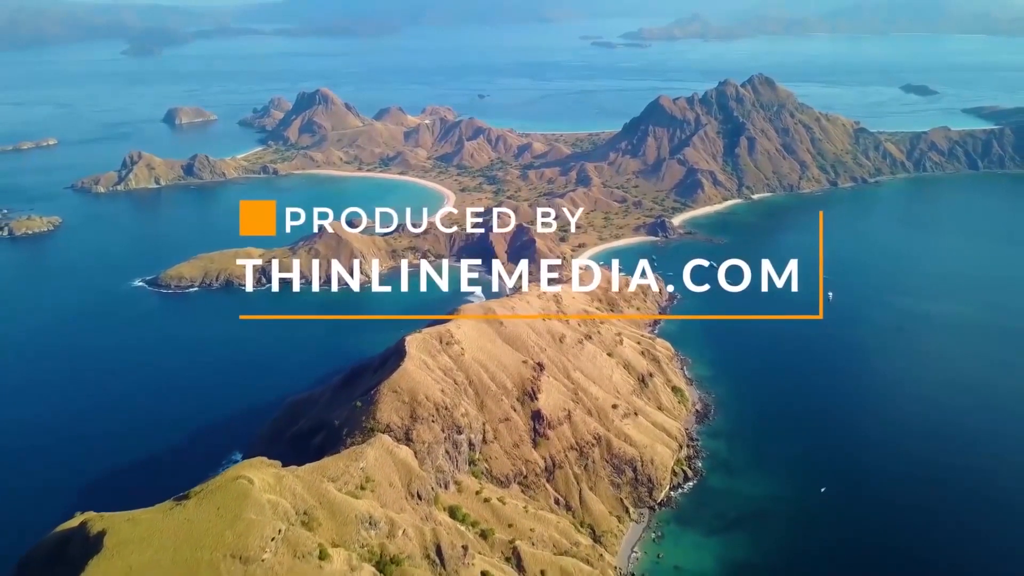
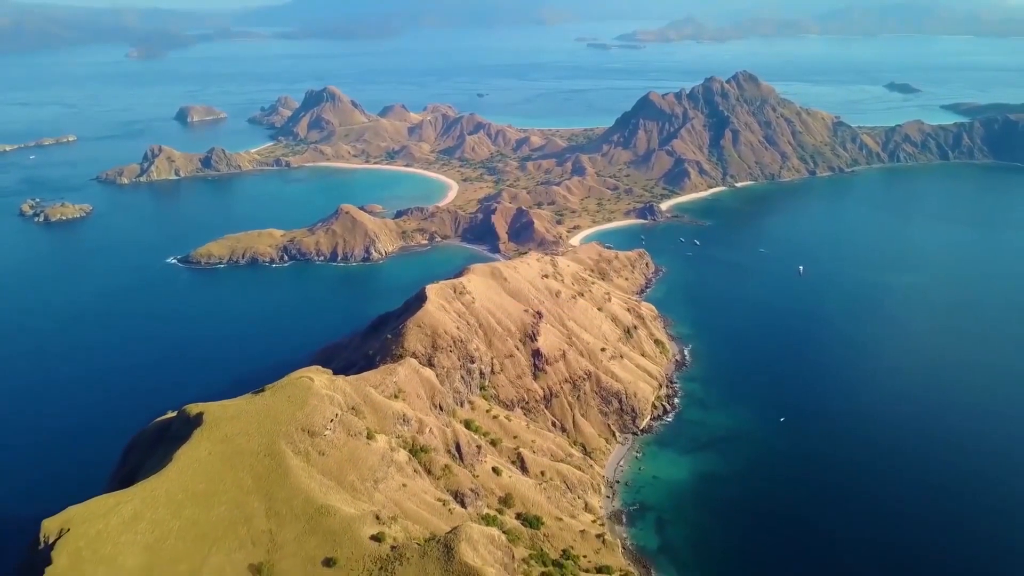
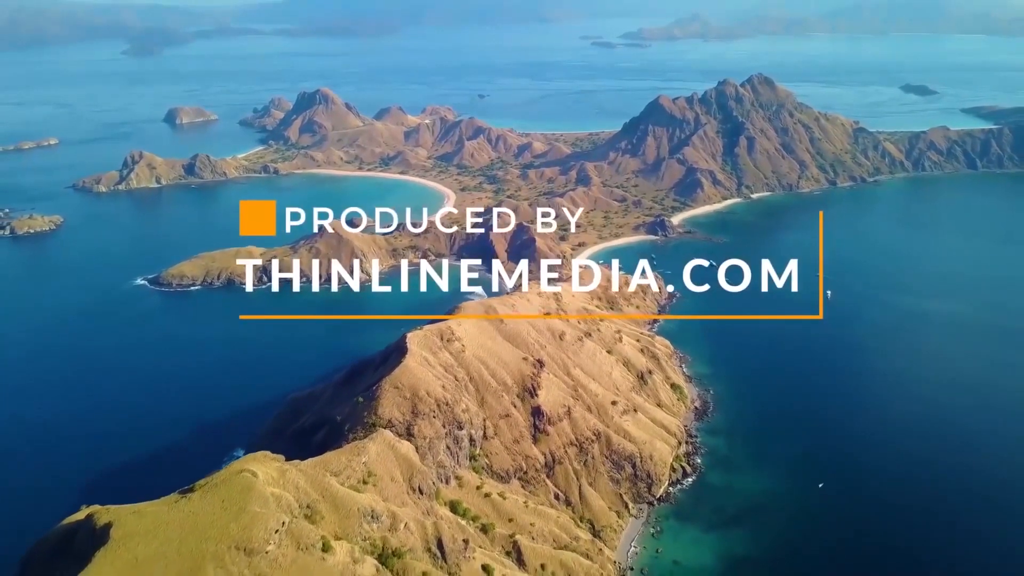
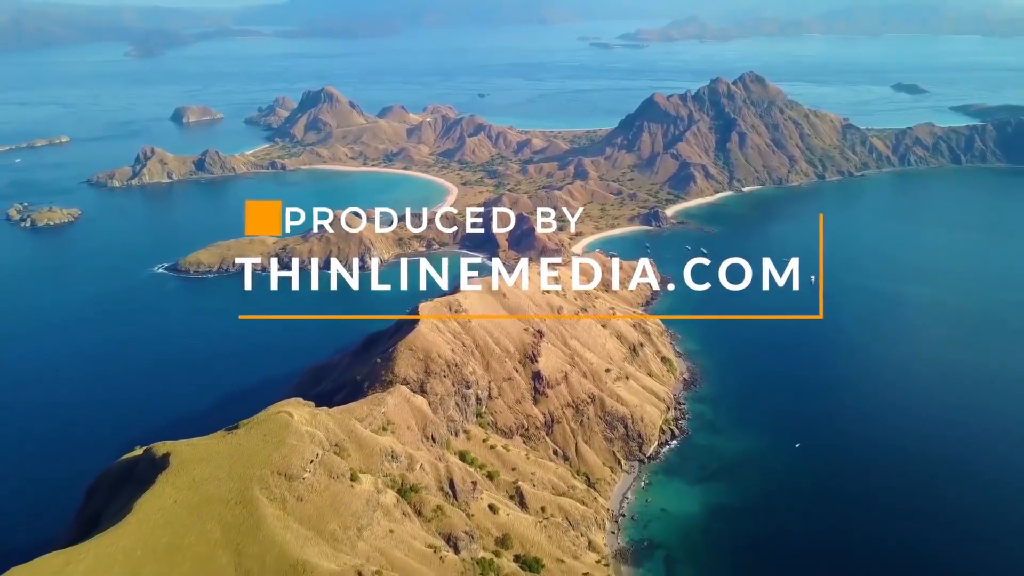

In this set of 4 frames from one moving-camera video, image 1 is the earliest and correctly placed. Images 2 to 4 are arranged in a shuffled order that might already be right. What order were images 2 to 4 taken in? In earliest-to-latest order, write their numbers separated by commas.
3, 4, 2
